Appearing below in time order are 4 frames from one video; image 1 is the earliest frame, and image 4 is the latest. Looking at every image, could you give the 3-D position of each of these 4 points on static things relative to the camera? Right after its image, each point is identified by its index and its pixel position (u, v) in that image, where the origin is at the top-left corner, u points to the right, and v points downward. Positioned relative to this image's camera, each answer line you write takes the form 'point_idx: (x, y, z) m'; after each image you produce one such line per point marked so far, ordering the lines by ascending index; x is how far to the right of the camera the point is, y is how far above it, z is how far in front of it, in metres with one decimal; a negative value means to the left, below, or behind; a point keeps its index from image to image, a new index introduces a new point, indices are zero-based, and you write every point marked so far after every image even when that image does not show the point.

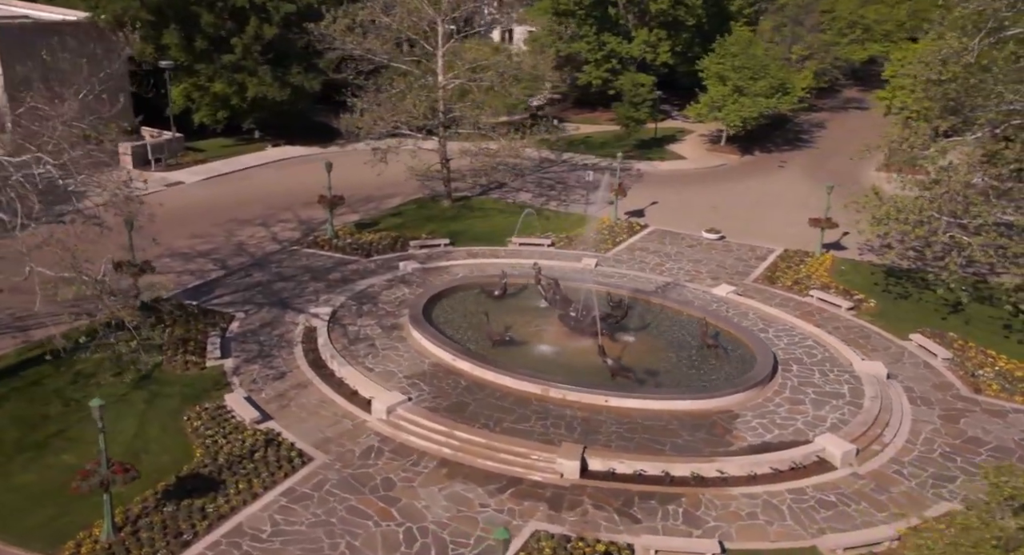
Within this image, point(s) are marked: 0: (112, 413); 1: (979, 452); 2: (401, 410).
0: (-5.0, -1.7, +9.1) m
1: (+6.8, -2.5, +10.4) m
2: (-1.5, -1.7, +9.6) m
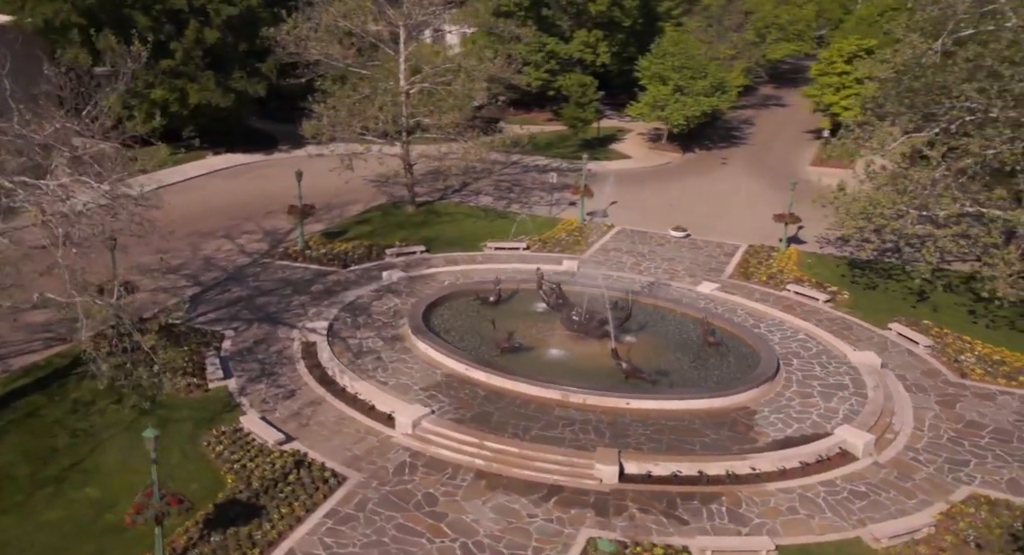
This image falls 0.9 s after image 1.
0: (-4.6, -1.9, +8.6) m
1: (+7.1, -2.4, +10.9) m
2: (-1.1, -1.9, +9.4) m
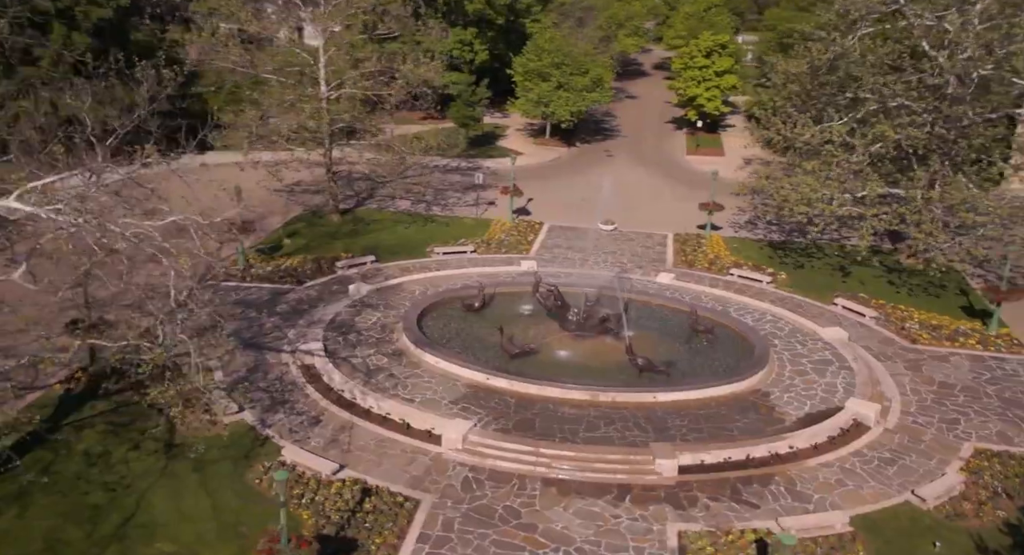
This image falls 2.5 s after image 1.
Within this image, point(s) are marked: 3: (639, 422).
0: (-3.7, -2.3, +7.9) m
1: (+7.4, -2.0, +12.0) m
2: (-0.5, -2.0, +9.2) m
3: (+1.7, -2.0, +9.9) m
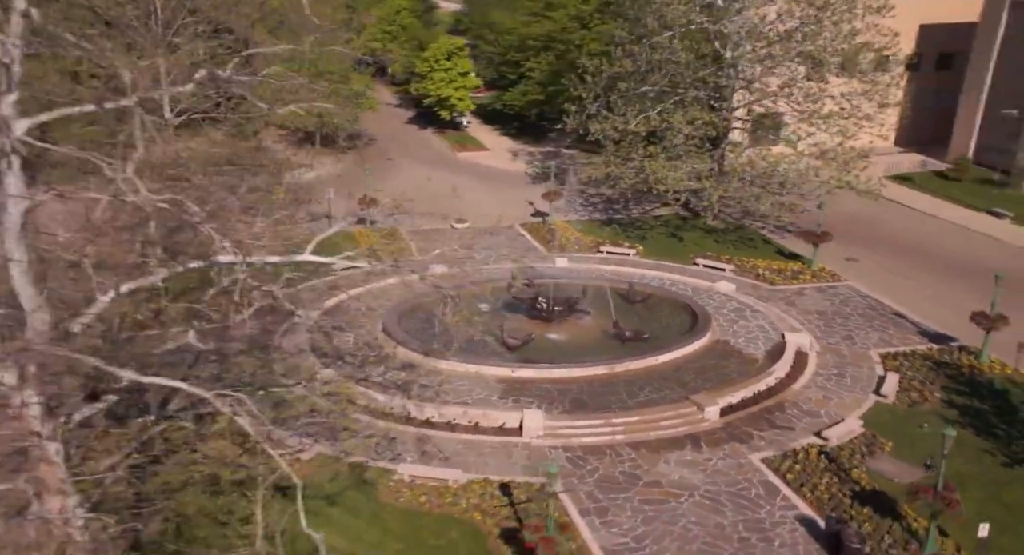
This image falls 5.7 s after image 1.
0: (-2.0, -2.7, +7.9) m
1: (+6.9, -1.0, +15.5) m
2: (+0.6, -2.0, +10.2) m
3: (+2.4, -1.7, +11.6) m
